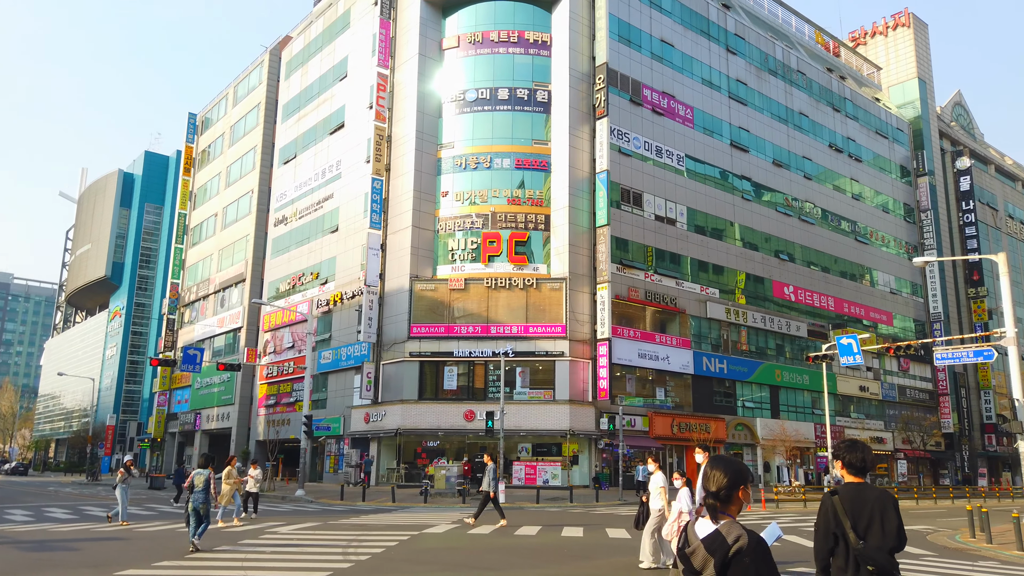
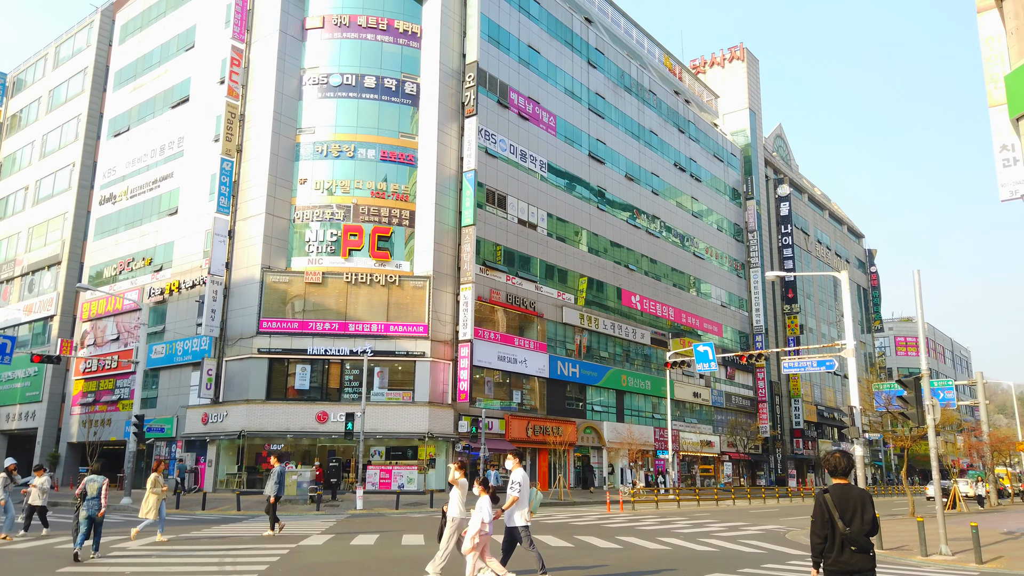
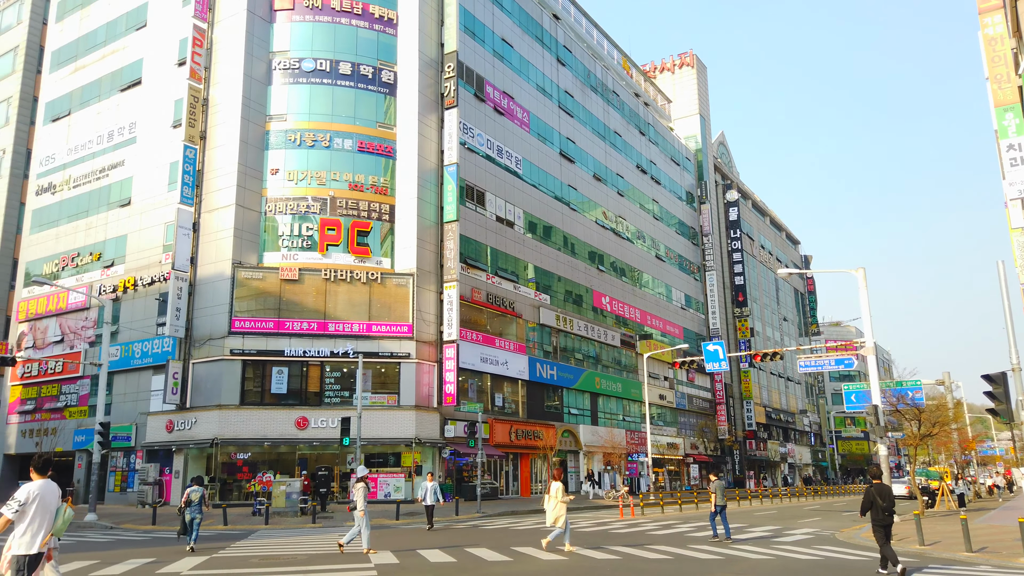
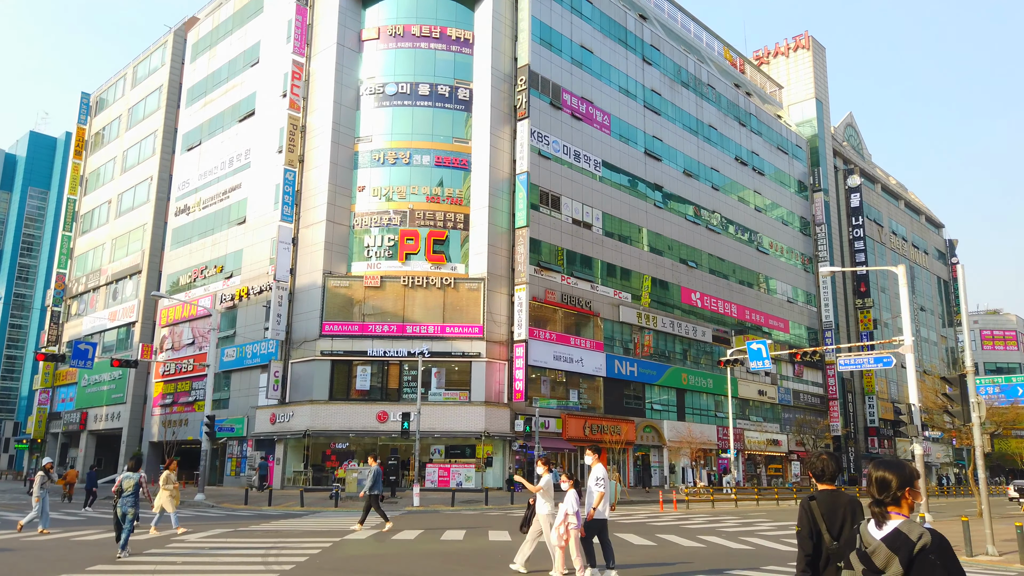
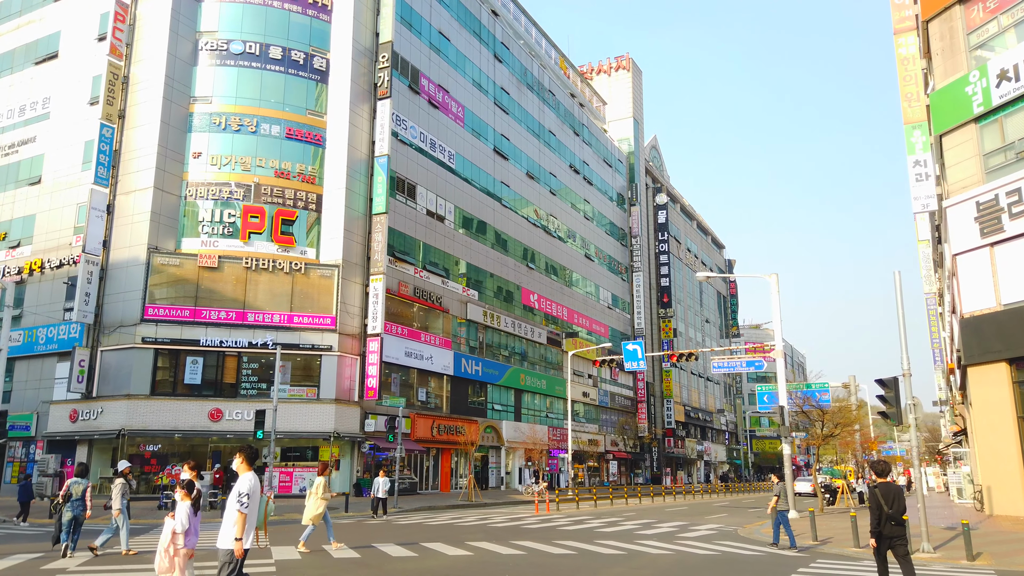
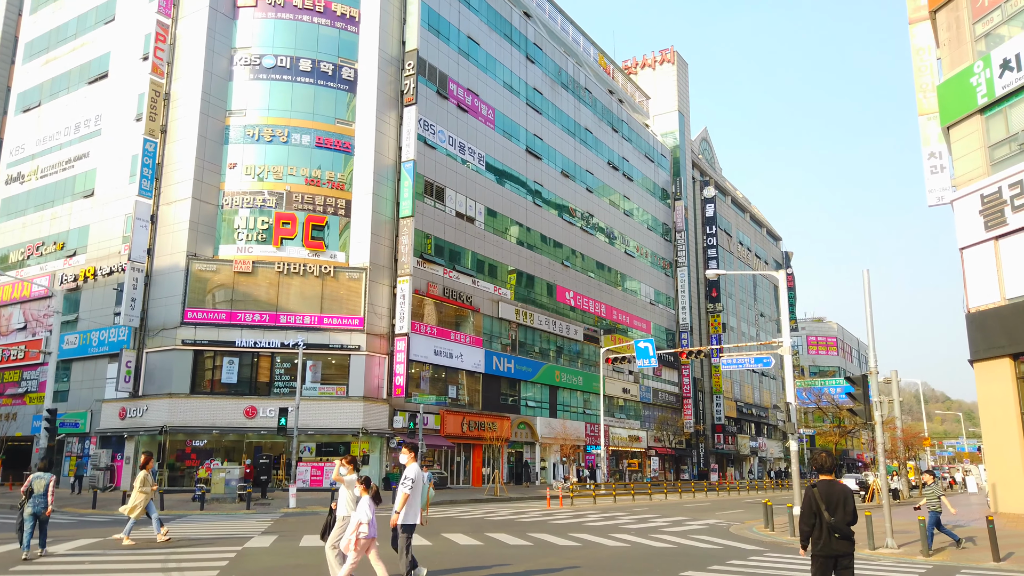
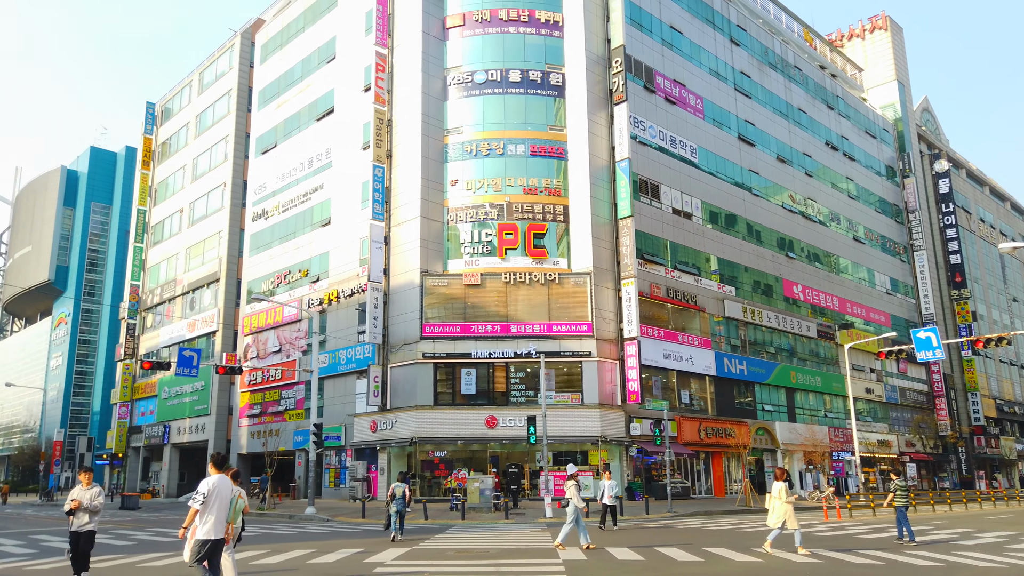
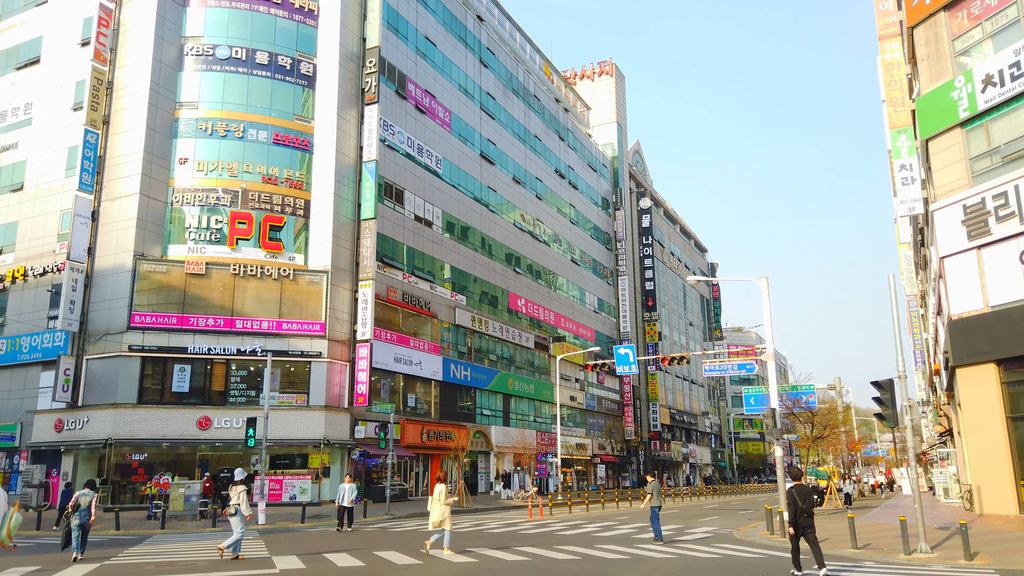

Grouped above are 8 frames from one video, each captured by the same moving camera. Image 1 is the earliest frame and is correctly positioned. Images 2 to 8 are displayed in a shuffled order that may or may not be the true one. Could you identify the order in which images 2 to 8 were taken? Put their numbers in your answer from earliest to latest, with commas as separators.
4, 2, 6, 5, 8, 3, 7
